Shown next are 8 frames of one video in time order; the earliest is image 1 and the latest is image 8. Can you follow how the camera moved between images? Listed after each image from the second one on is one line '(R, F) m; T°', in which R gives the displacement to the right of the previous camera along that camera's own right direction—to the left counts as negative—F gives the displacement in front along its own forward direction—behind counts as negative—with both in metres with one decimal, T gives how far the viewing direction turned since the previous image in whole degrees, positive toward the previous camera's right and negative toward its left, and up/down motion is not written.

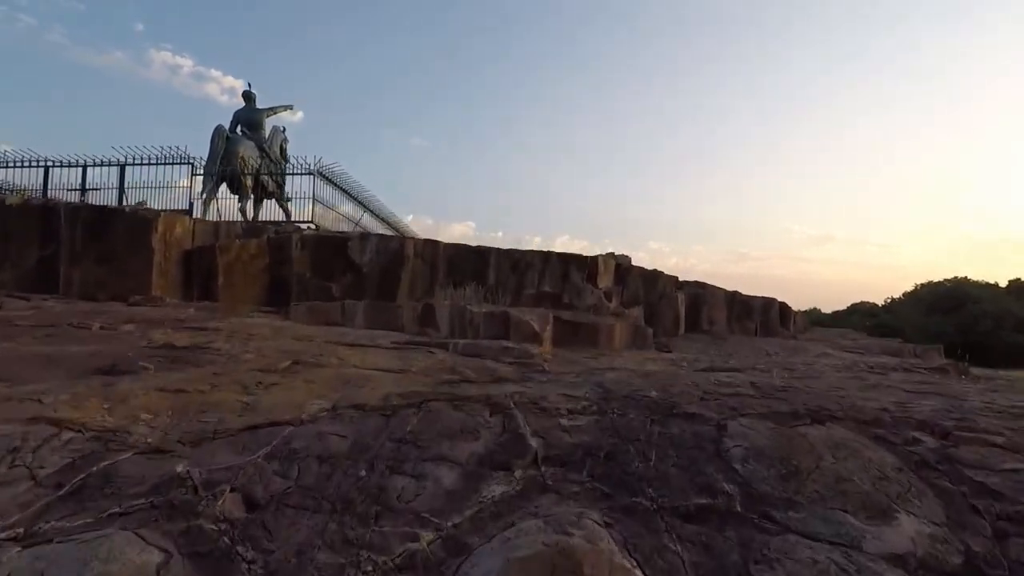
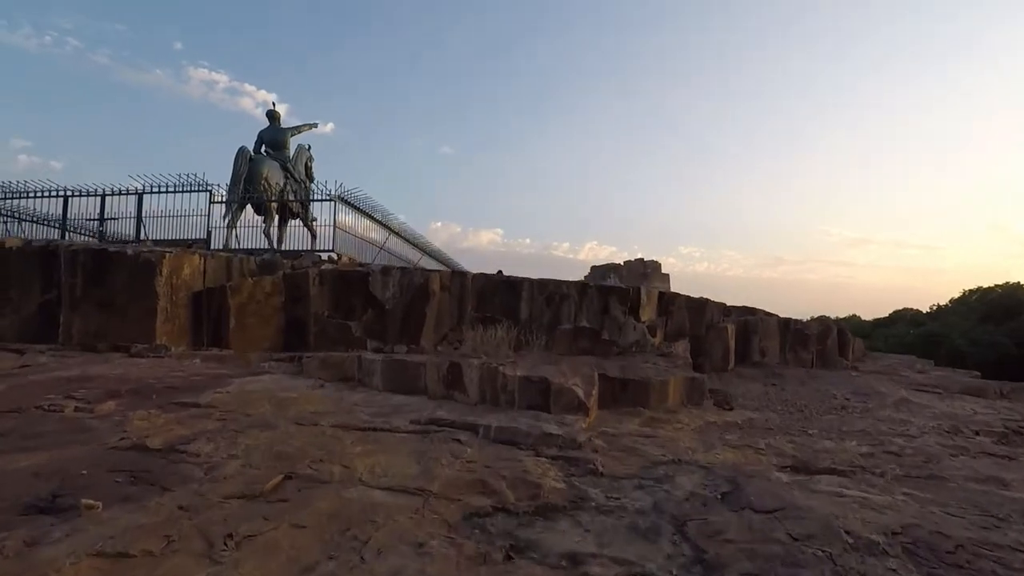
(-0.1, +1.0) m; -3°
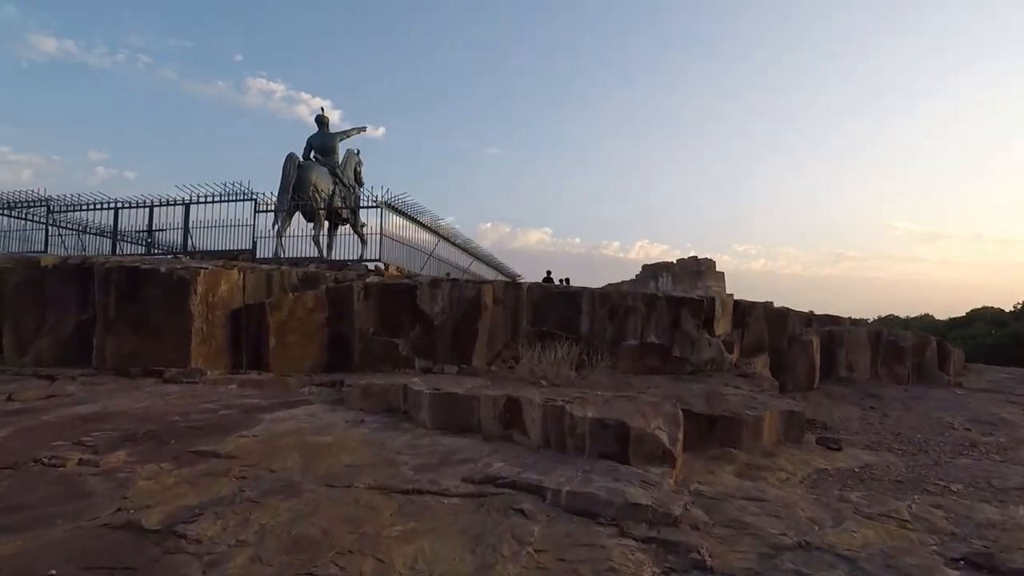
(-0.2, +0.9) m; -5°
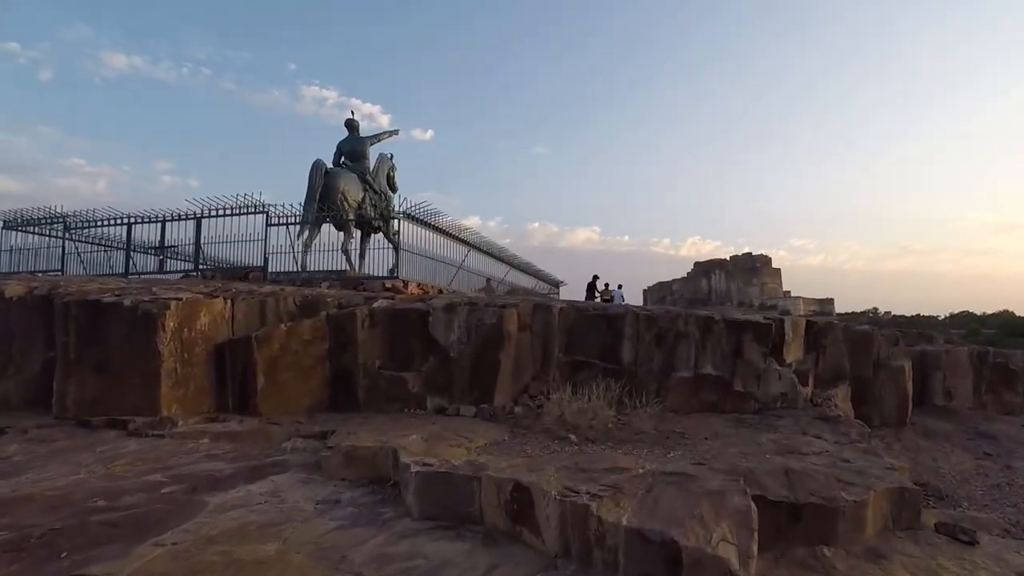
(+0.3, +1.4) m; -5°
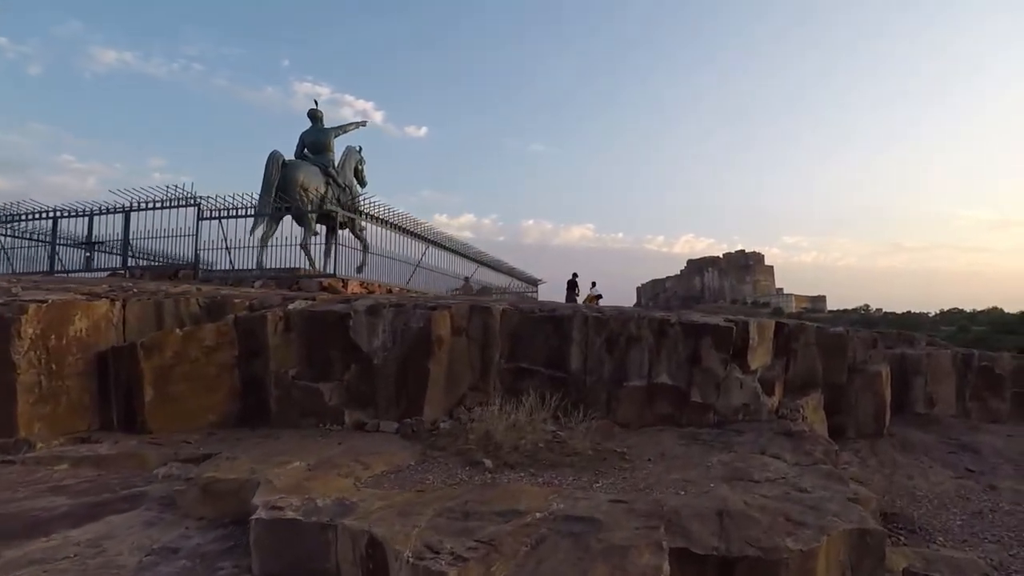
(+0.8, +0.9) m; +1°
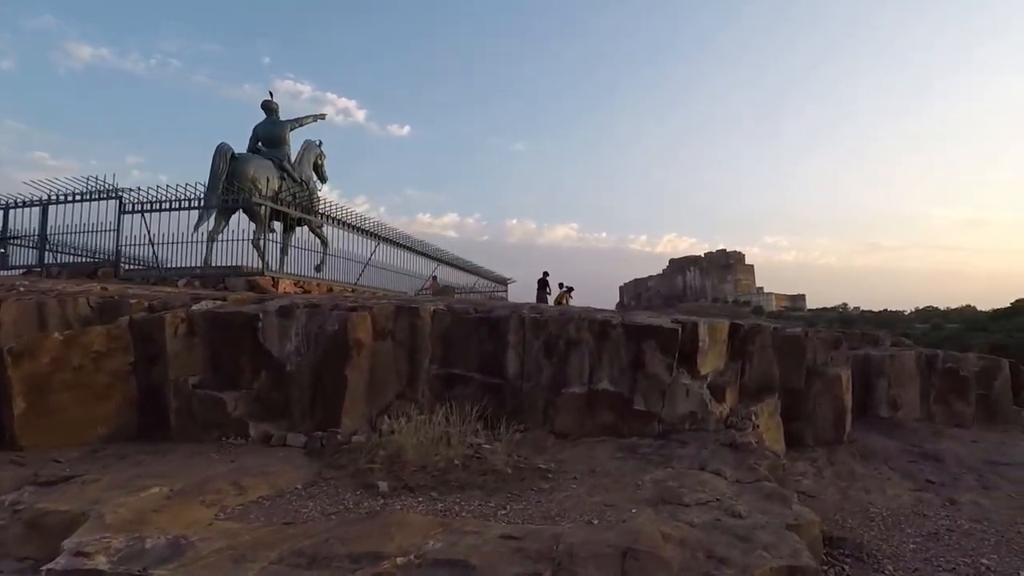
(+0.6, +0.6) m; +2°
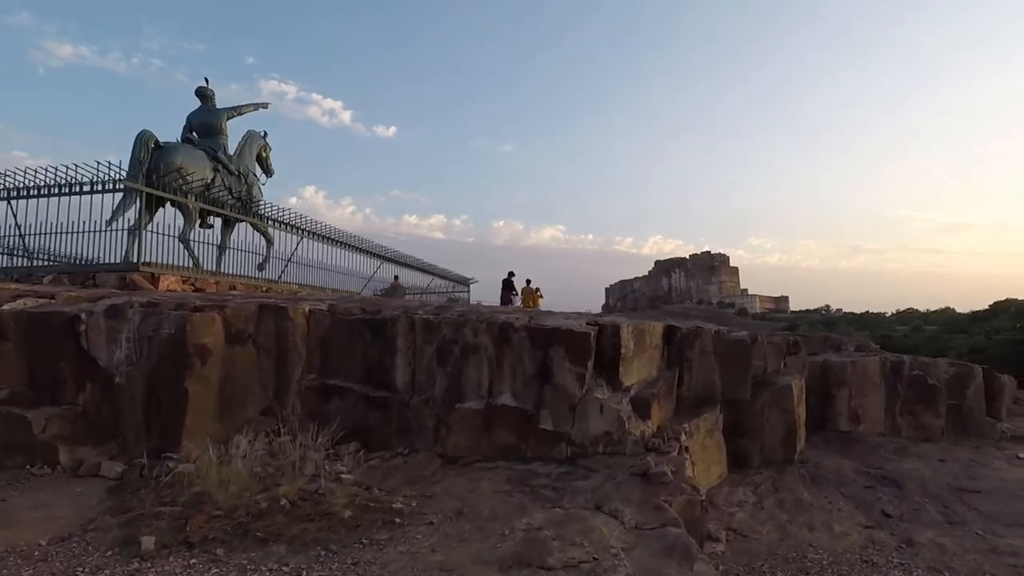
(+1.0, +1.1) m; +1°
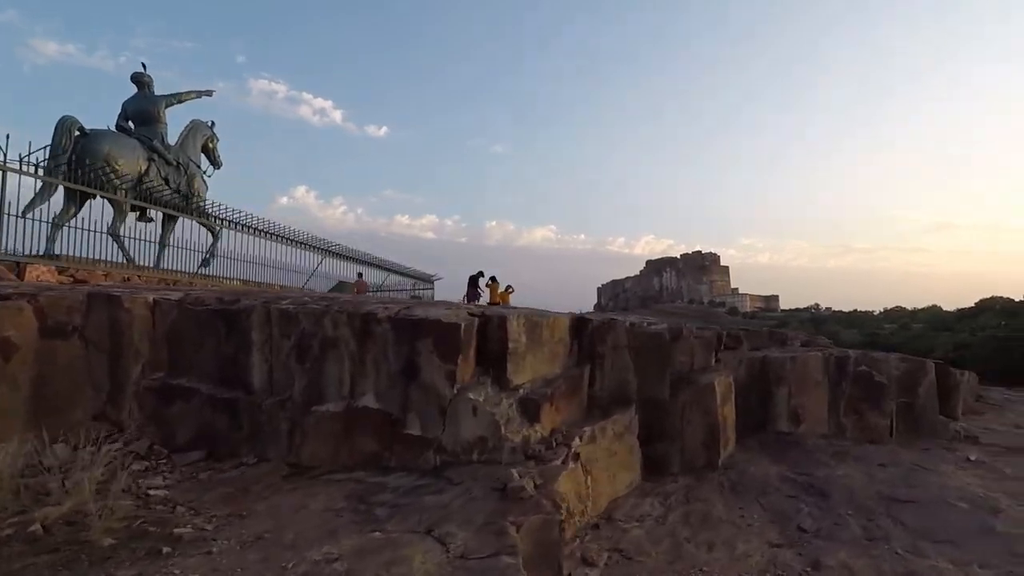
(+1.1, +0.7) m; +1°
